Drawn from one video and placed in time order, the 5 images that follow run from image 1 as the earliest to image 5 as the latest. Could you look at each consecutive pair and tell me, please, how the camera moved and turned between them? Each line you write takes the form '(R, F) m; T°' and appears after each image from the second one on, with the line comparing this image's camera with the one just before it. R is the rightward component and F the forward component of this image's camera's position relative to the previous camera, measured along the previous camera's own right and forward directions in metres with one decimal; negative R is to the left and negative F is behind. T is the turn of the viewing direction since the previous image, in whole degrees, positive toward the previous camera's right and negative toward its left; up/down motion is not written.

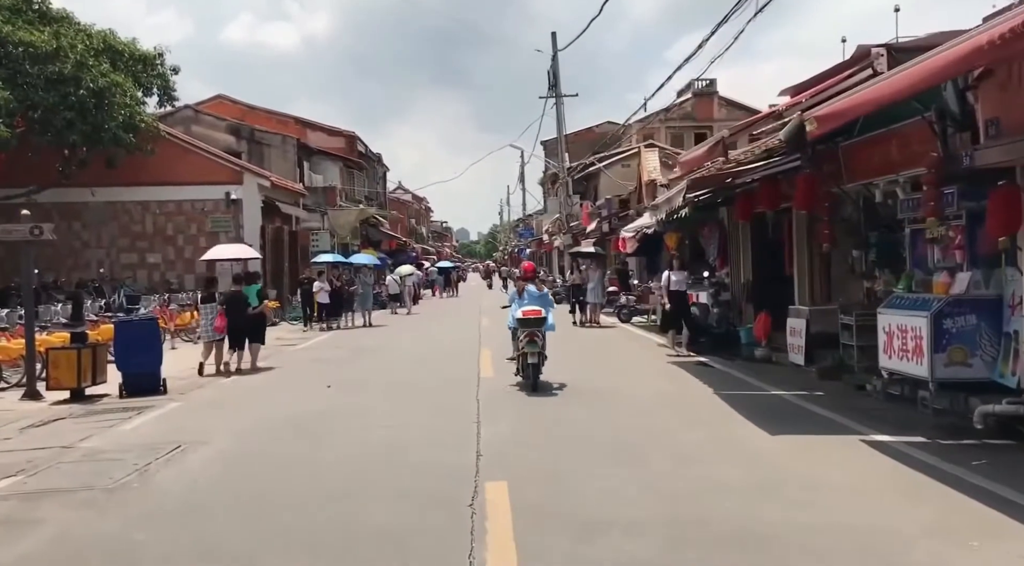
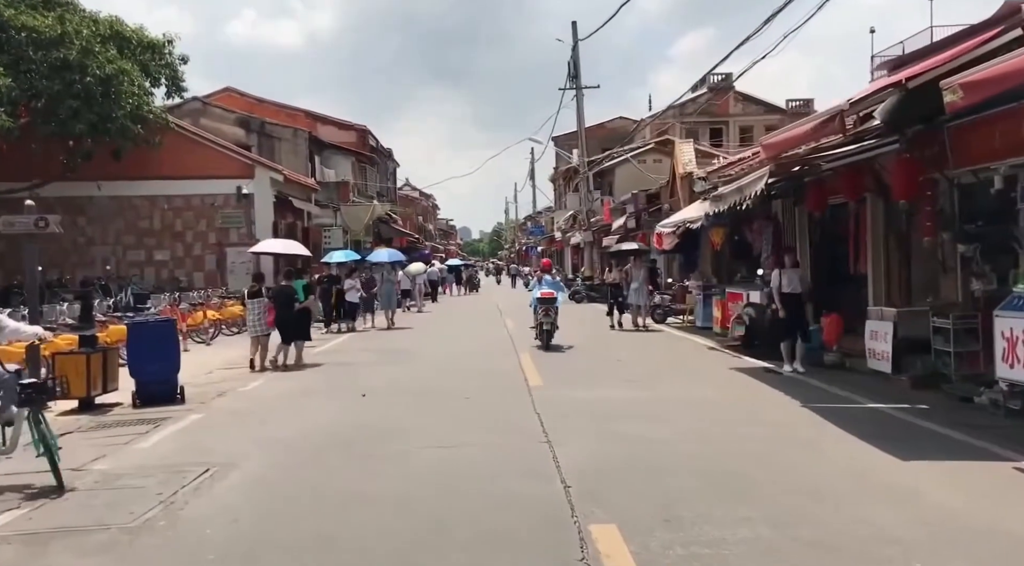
(-0.7, +1.0) m; 0°
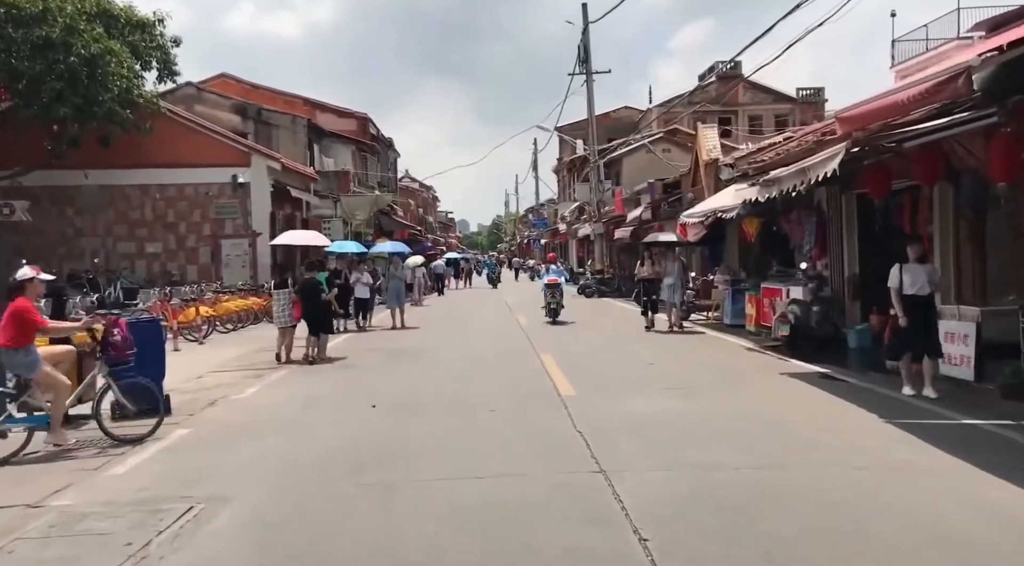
(-0.4, +1.2) m; 0°
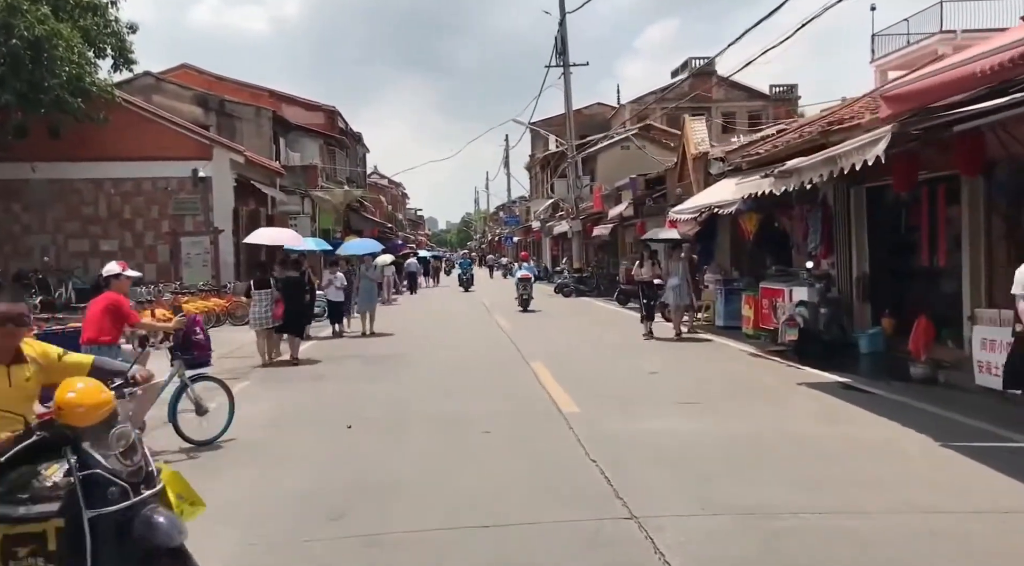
(-0.3, +1.0) m; +2°
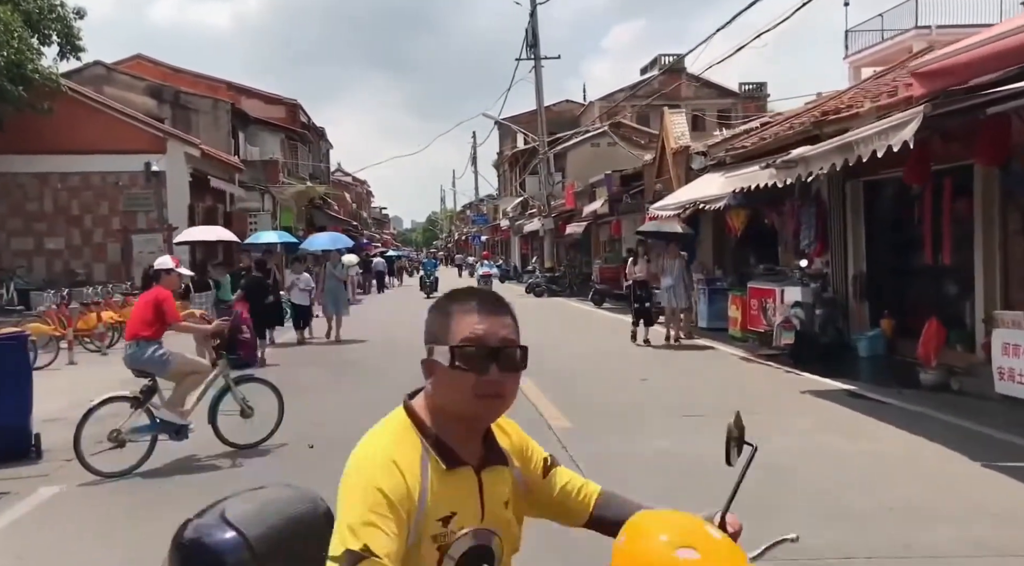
(-0.2, +0.8) m; +3°
